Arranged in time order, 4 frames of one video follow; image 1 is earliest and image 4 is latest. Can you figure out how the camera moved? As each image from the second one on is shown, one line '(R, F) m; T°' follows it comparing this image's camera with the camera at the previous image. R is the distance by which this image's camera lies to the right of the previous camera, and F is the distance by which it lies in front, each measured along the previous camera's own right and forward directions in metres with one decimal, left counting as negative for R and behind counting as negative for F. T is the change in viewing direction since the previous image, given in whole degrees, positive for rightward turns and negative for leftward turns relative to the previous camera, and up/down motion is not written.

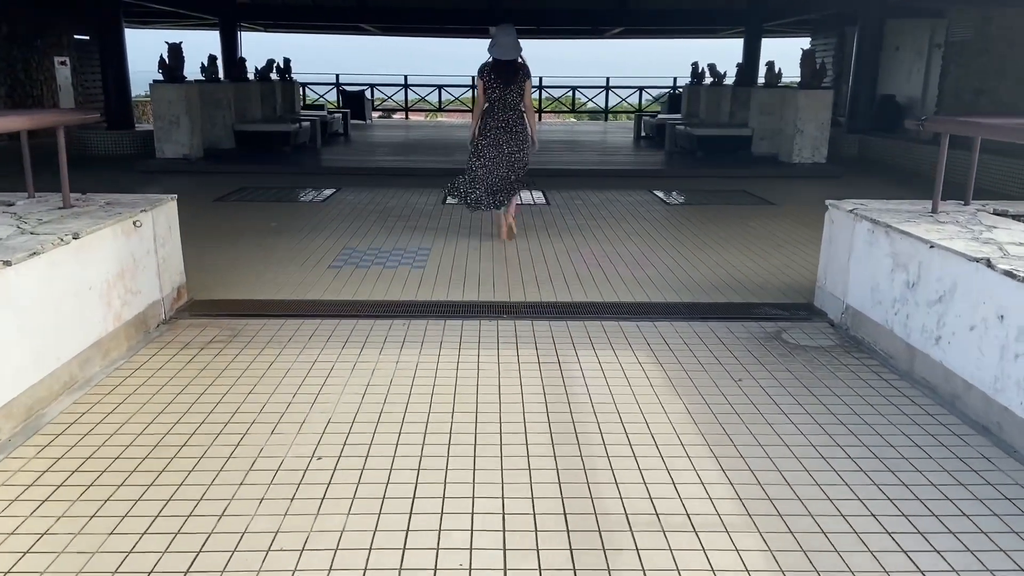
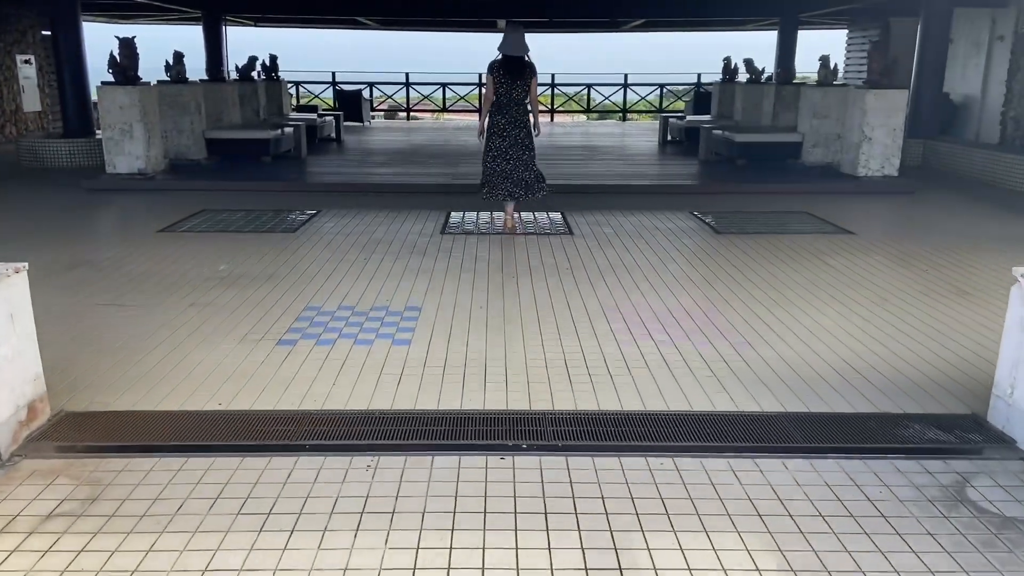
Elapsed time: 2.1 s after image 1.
(0.0, +1.2) m; -1°
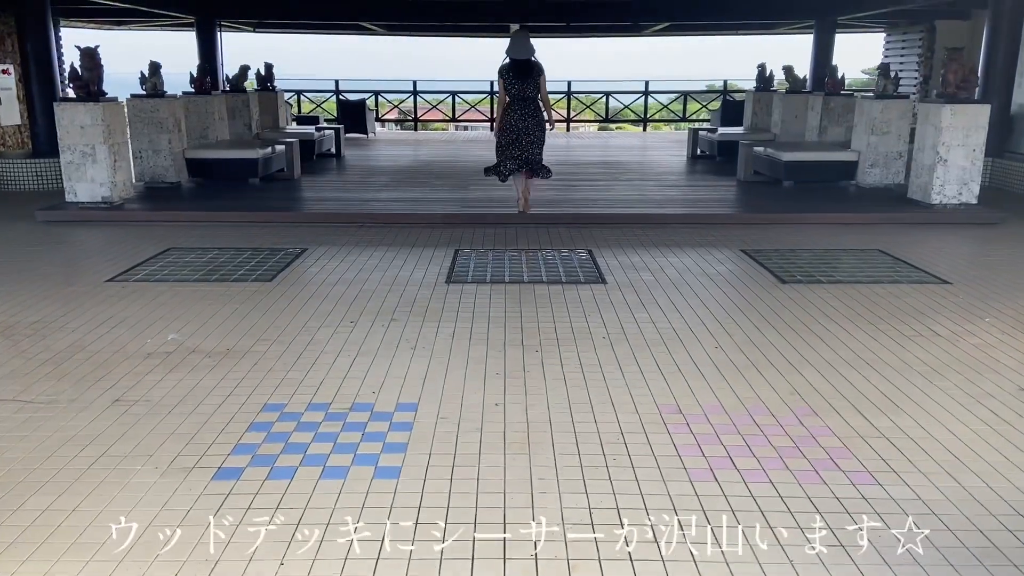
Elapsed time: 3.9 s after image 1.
(-0.1, +0.9) m; -1°
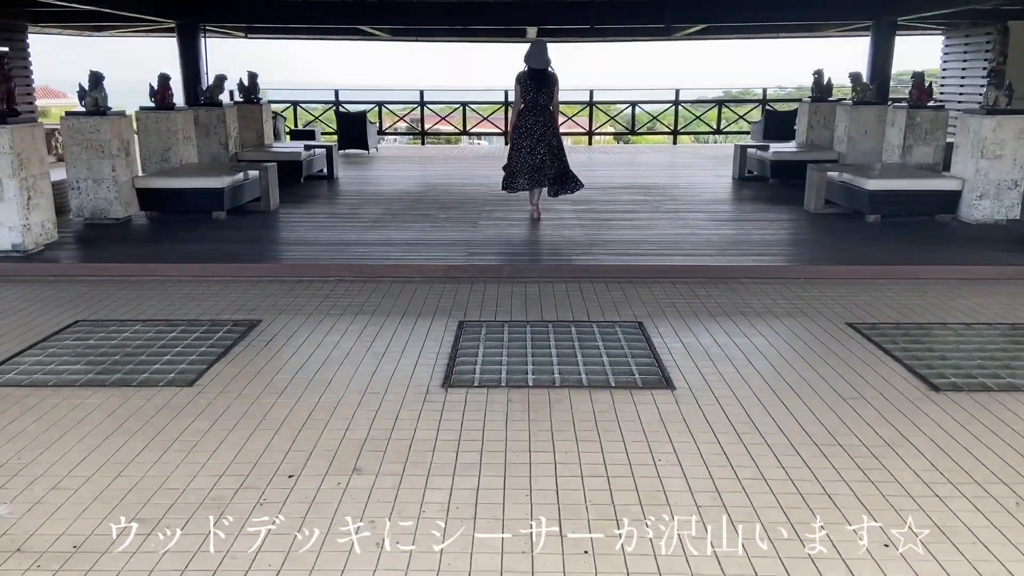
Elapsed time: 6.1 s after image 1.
(-0.1, +1.3) m; -1°
